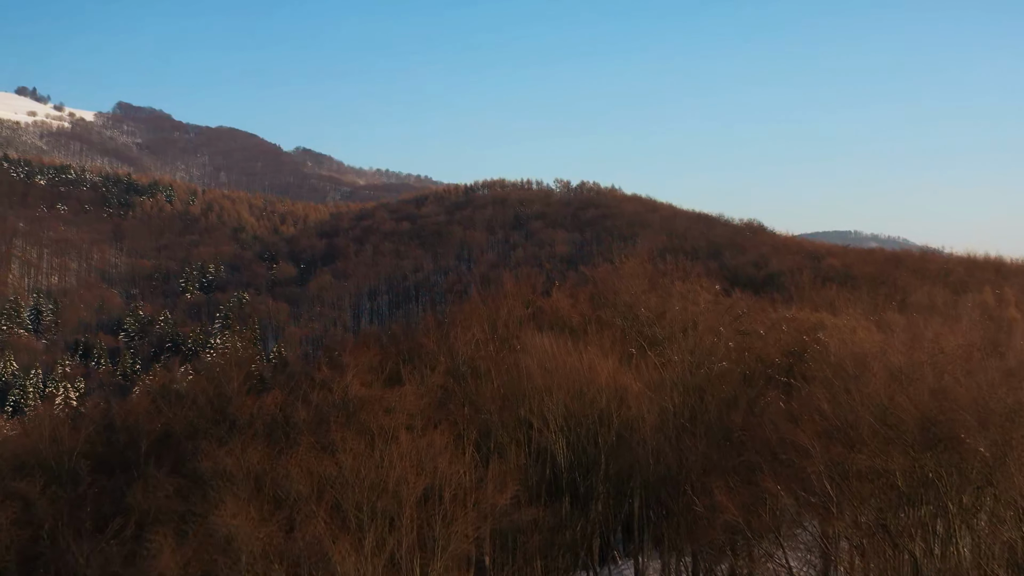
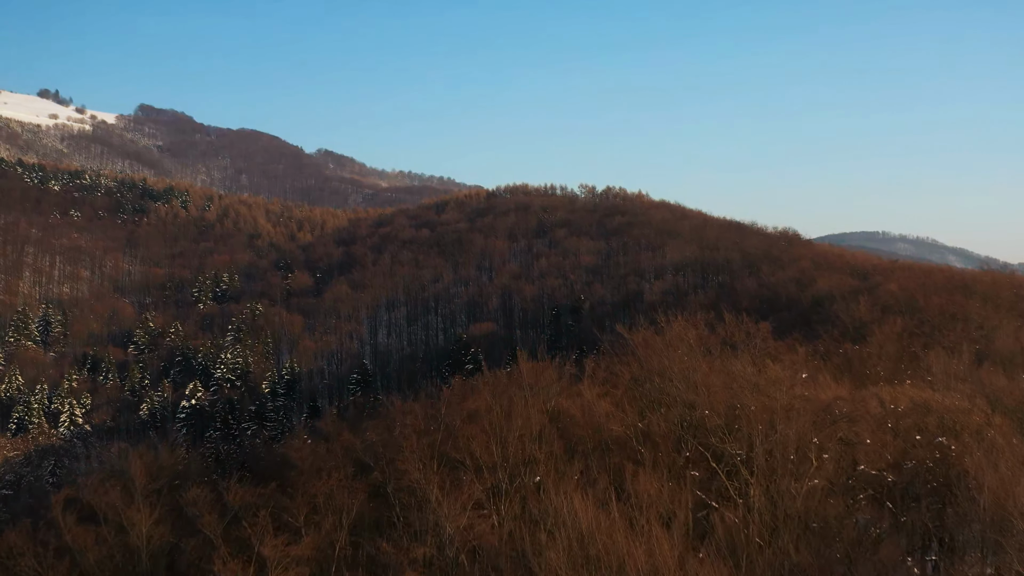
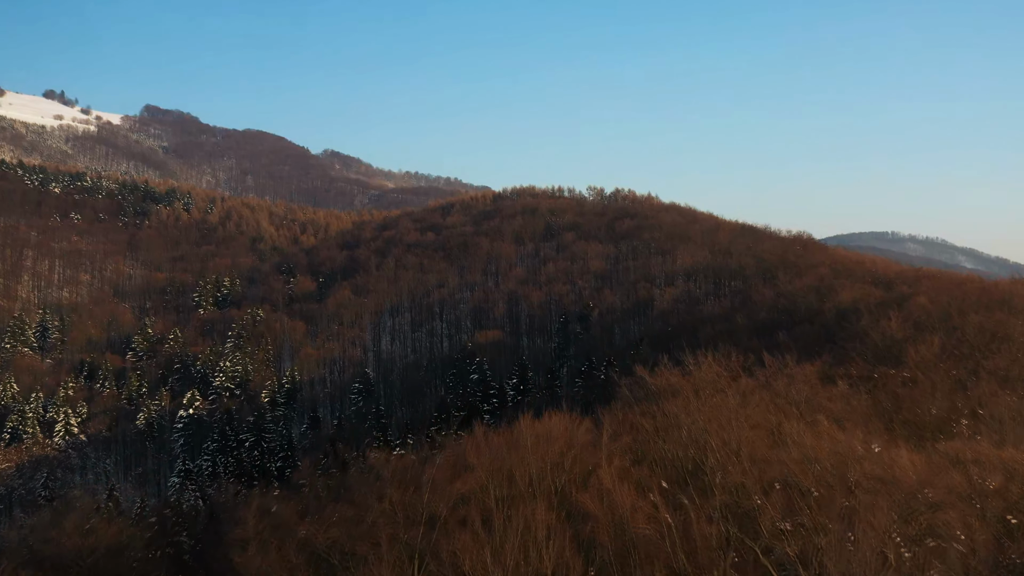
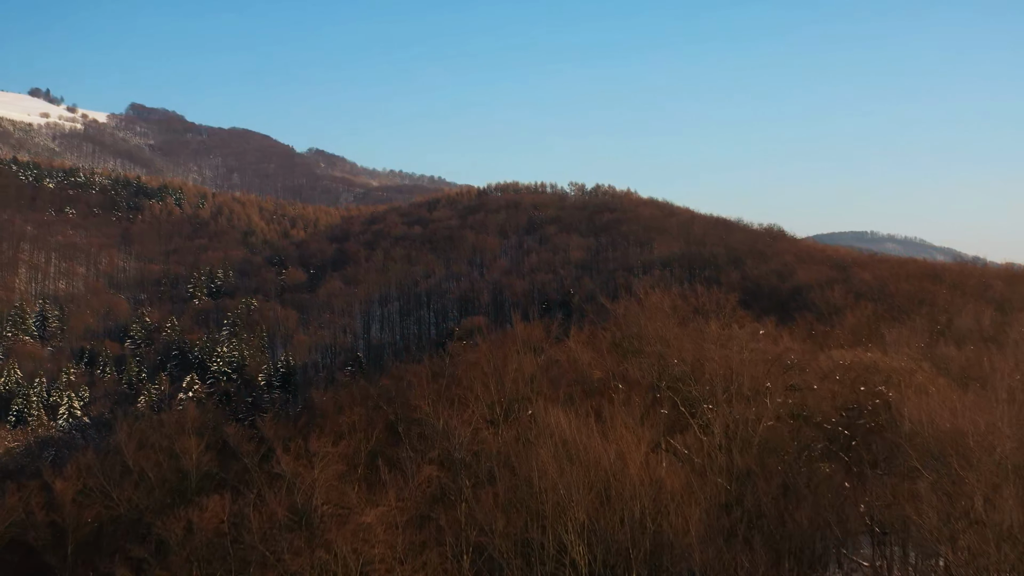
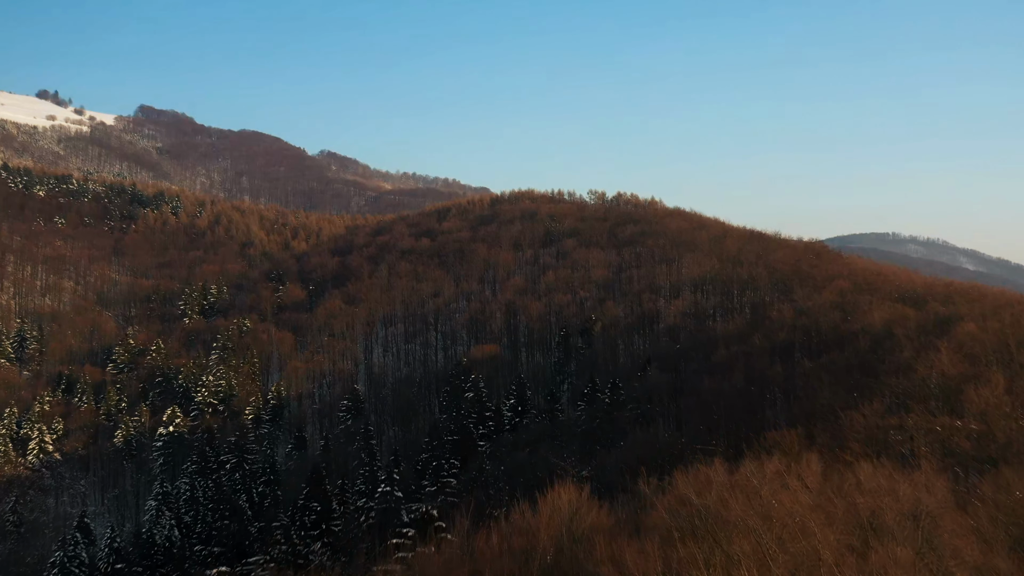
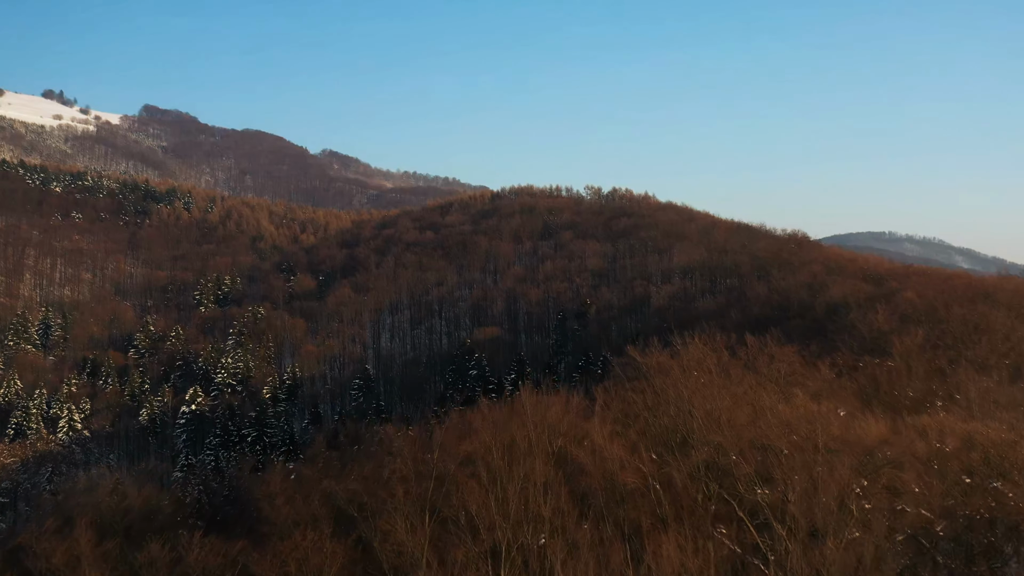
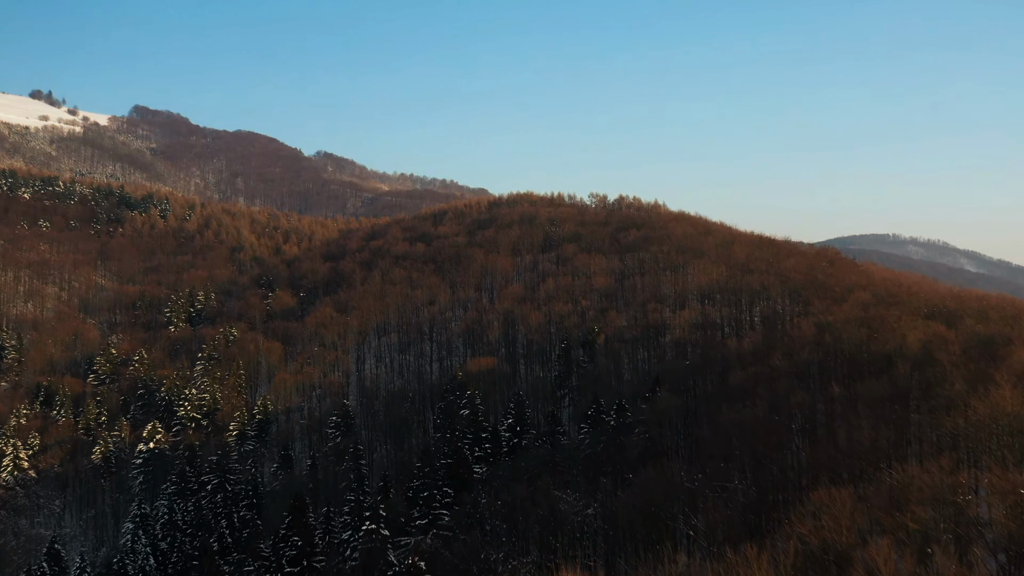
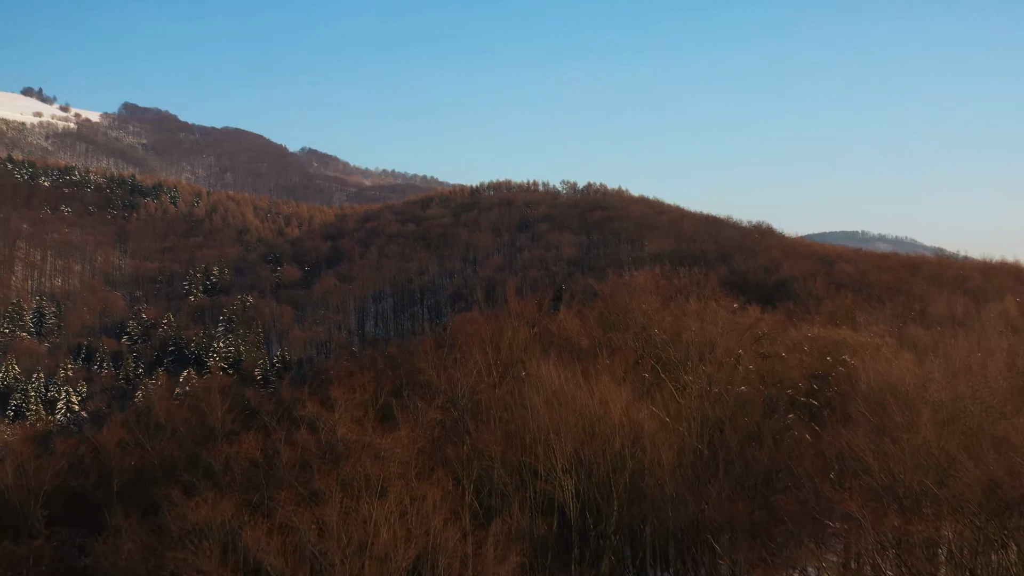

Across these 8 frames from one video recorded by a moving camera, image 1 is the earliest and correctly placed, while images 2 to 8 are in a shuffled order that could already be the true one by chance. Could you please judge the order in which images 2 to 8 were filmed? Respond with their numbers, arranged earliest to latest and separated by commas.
8, 4, 2, 6, 3, 5, 7
